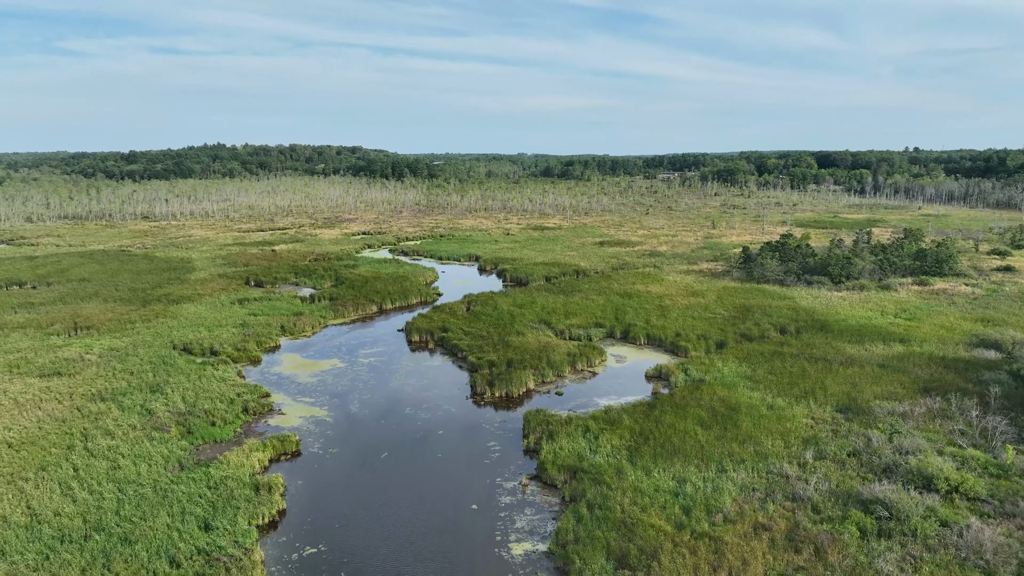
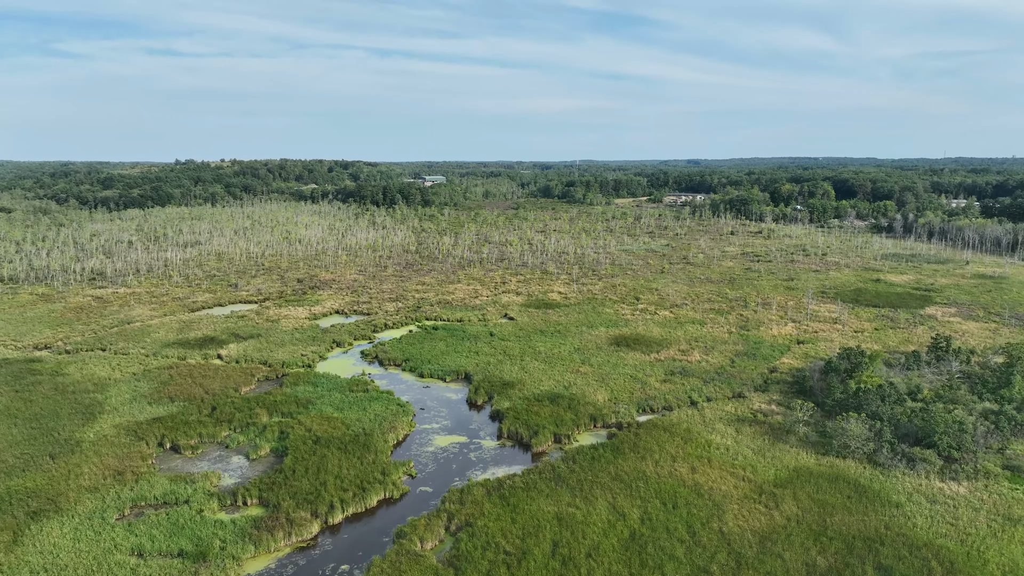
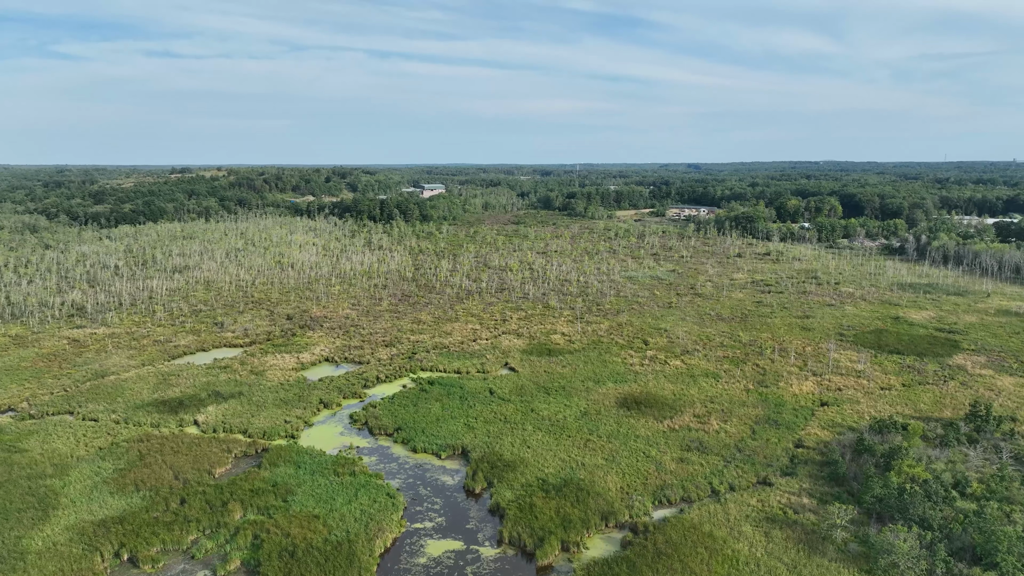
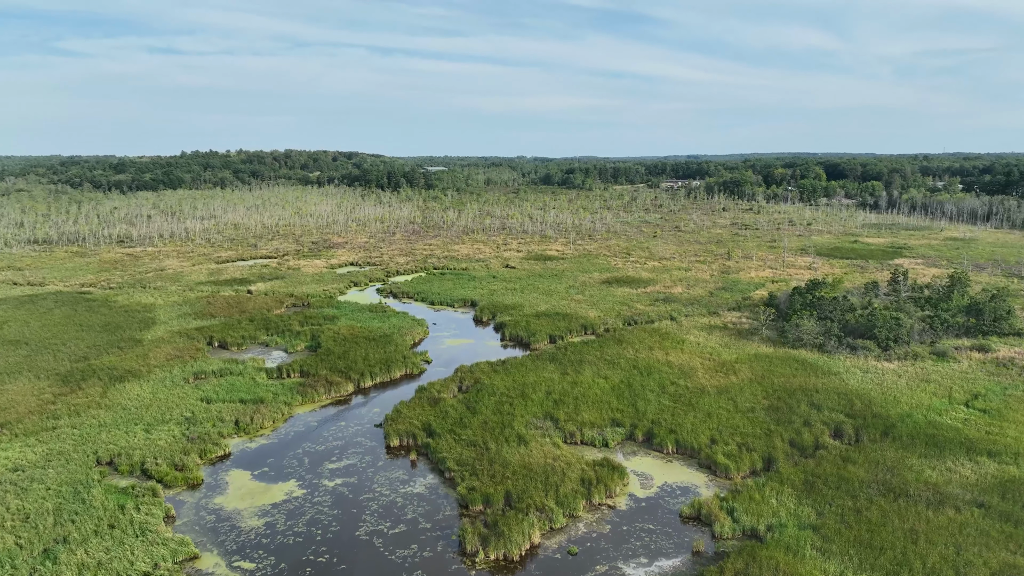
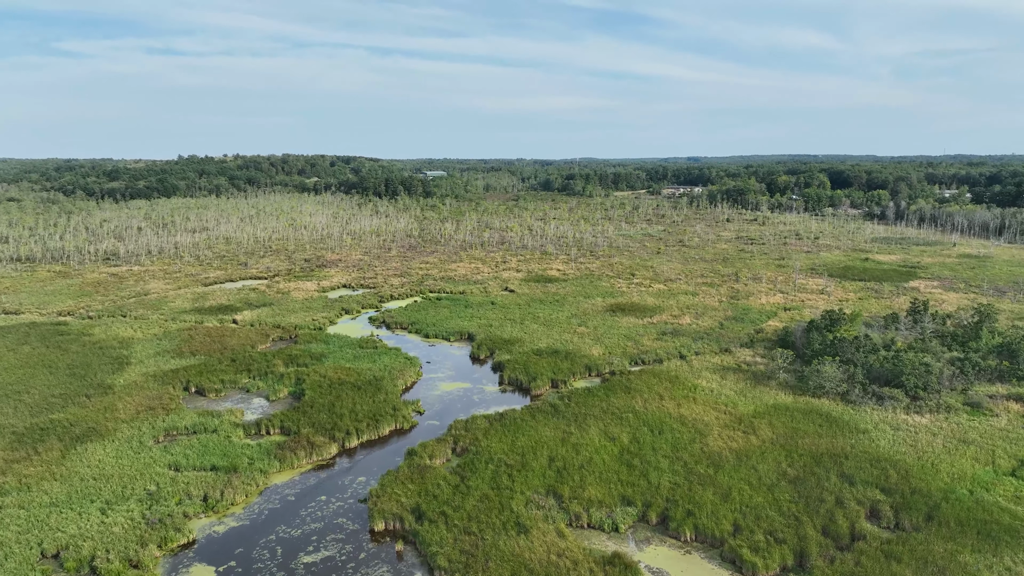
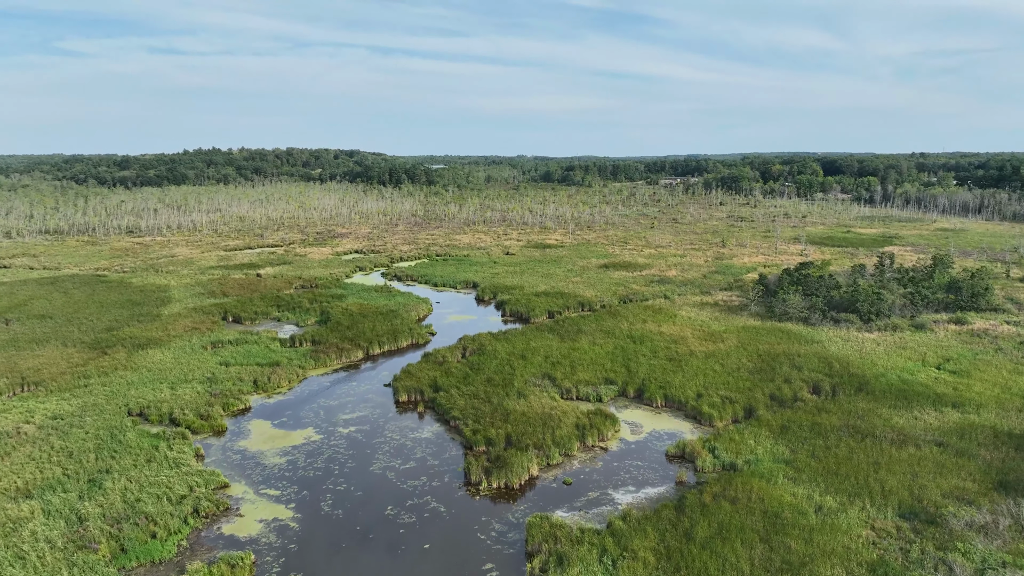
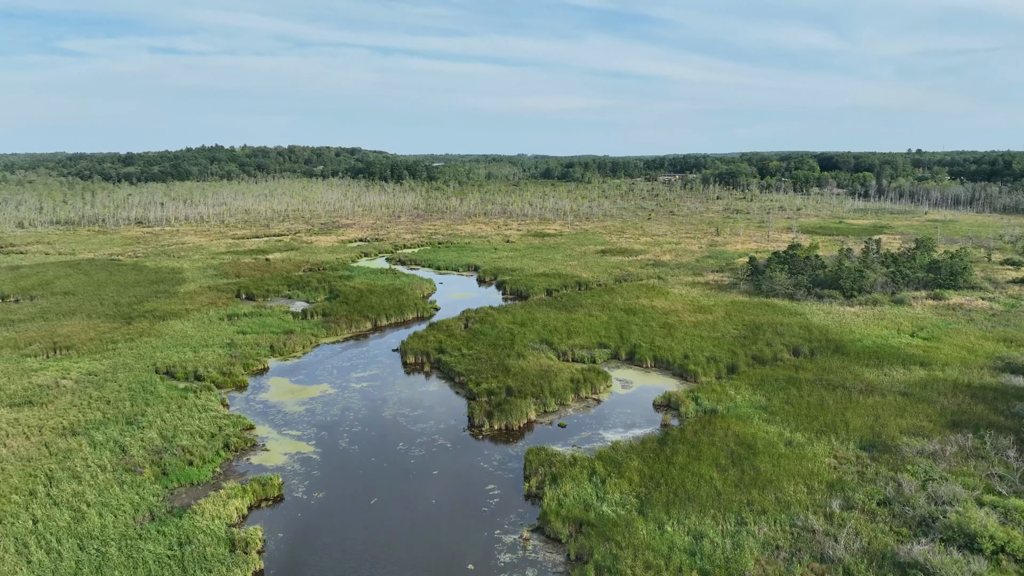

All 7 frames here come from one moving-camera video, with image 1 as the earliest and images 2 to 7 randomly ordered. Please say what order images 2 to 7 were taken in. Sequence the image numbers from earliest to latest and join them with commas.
7, 6, 4, 5, 2, 3
